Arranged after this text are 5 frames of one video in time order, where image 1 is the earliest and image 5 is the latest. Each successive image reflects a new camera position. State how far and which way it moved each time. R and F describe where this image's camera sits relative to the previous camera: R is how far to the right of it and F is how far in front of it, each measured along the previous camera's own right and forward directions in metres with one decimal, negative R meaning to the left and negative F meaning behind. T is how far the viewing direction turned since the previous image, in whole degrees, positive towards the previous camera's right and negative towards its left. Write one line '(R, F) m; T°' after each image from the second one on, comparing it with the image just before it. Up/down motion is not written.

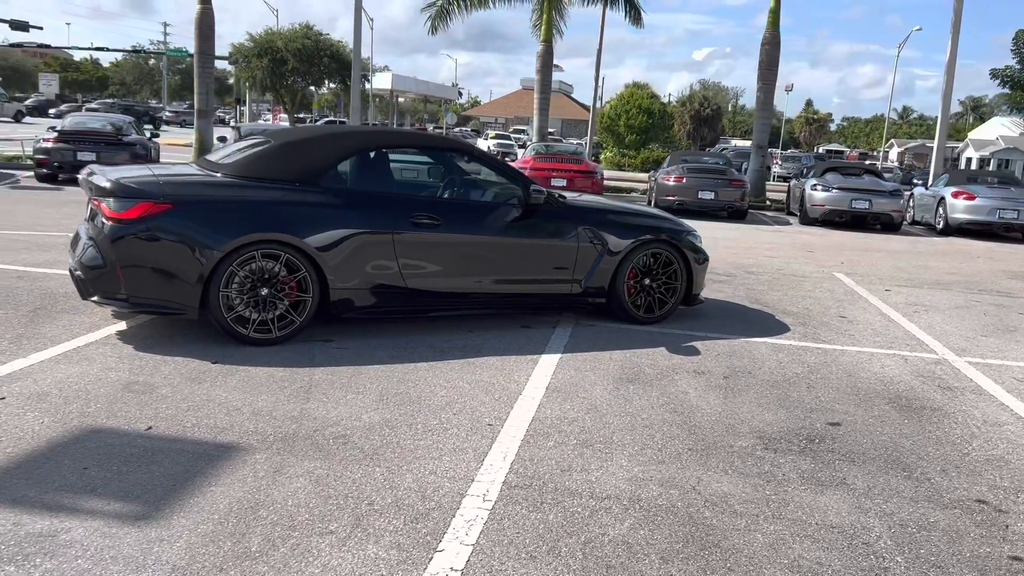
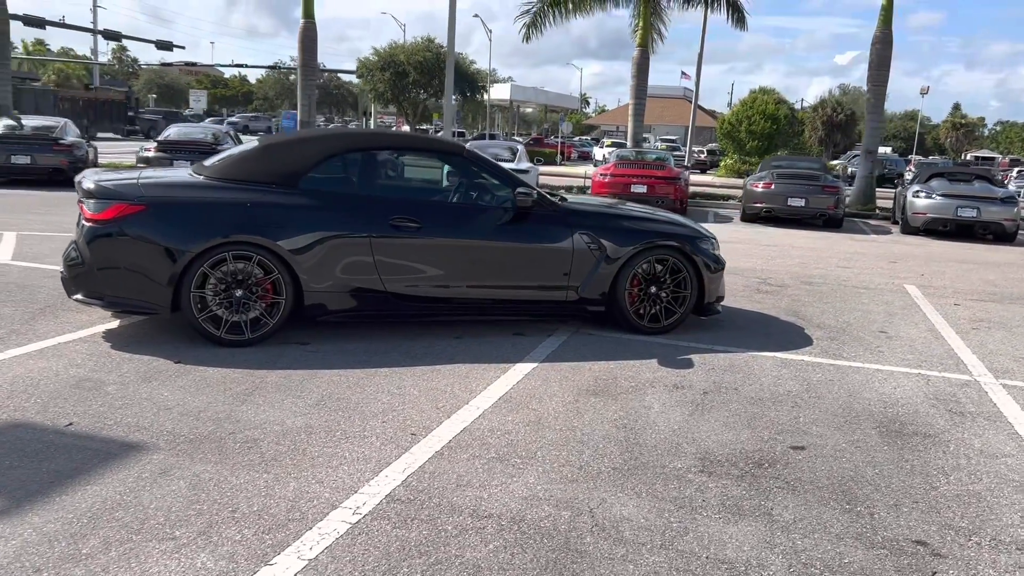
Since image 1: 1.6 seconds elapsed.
(+1.0, +0.3) m; -8°
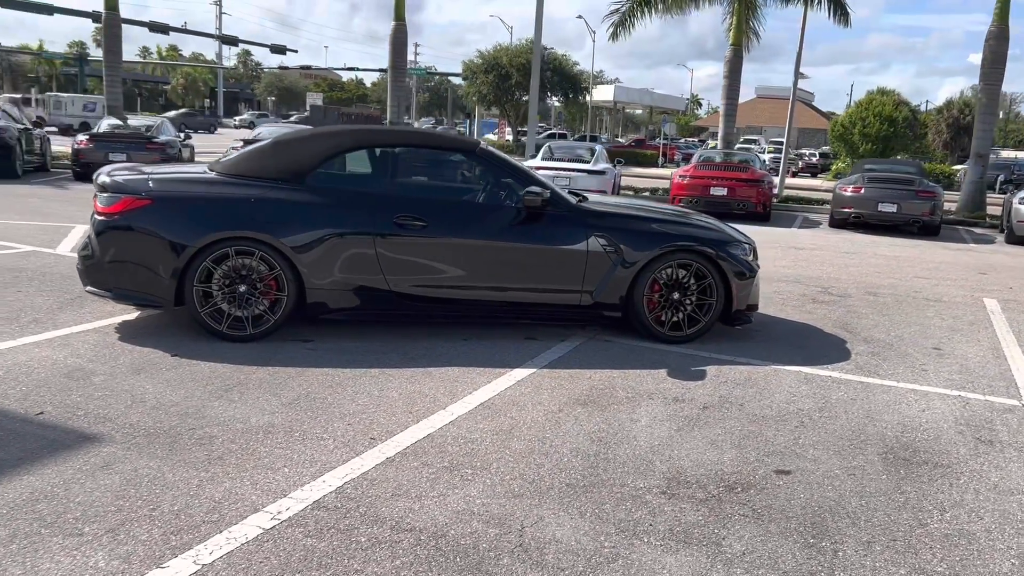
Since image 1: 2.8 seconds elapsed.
(+0.7, +0.2) m; -7°
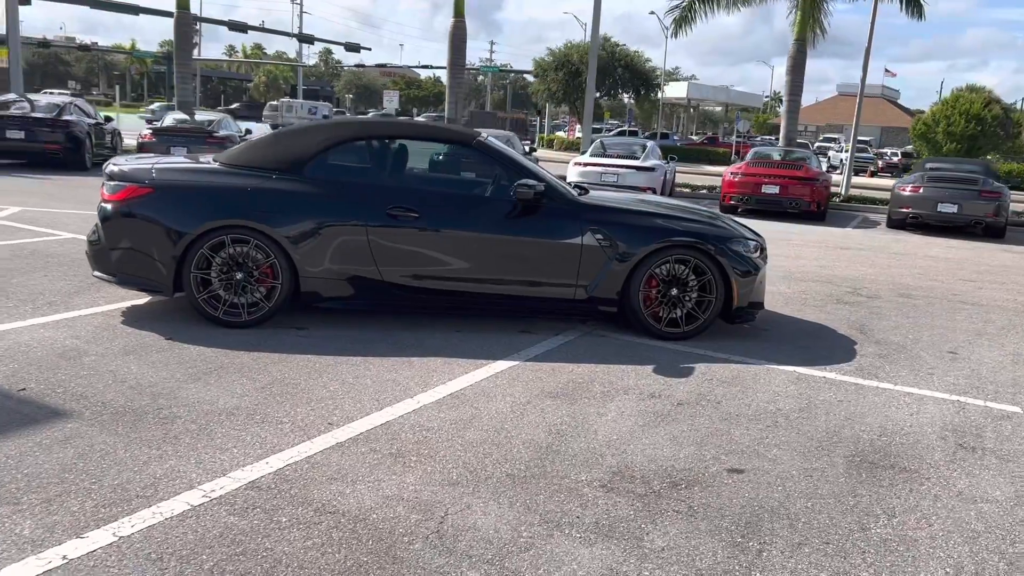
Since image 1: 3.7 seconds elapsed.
(+0.5, 0.0) m; -5°
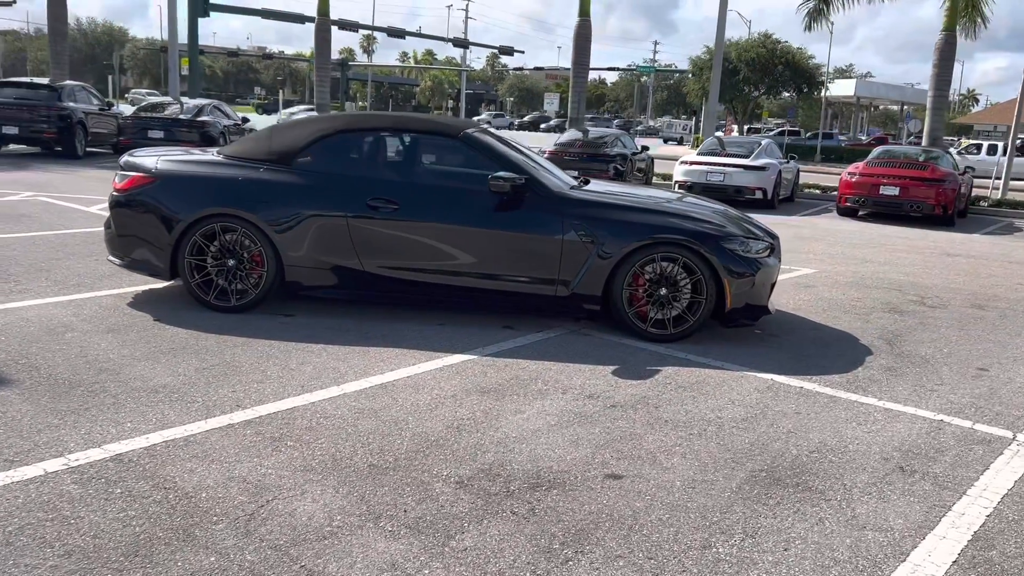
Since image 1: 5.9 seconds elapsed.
(+1.2, +0.2) m; -10°
